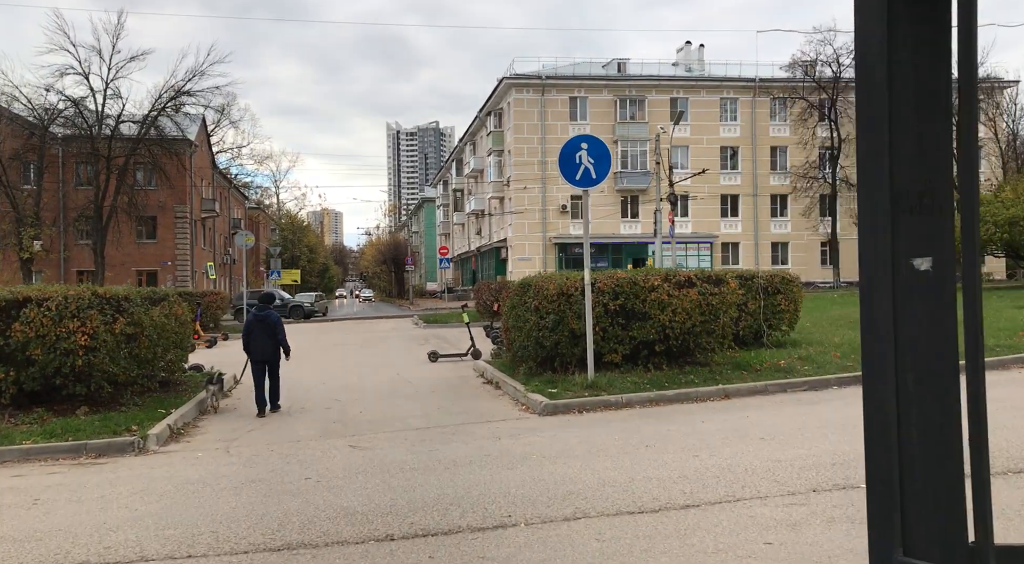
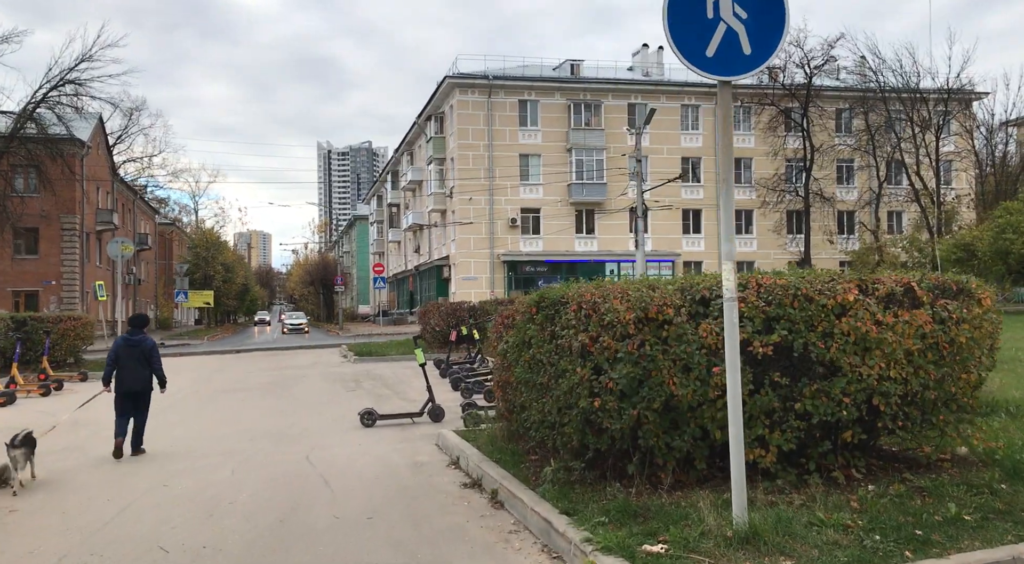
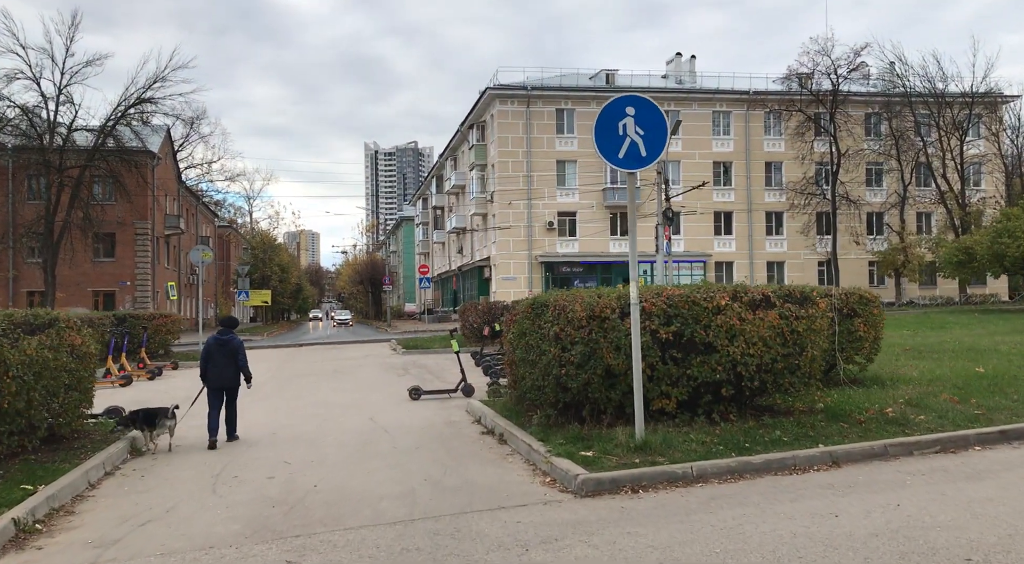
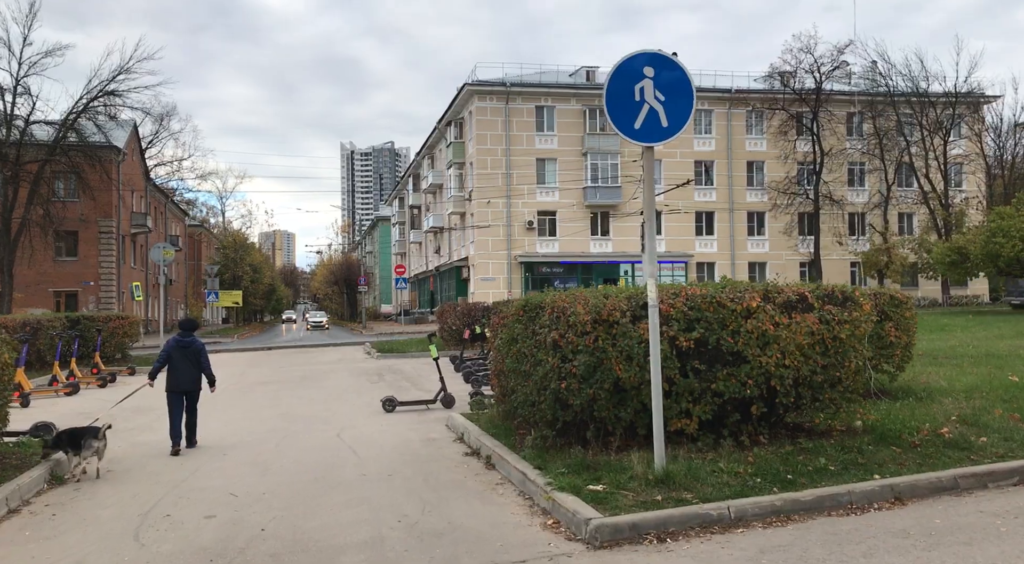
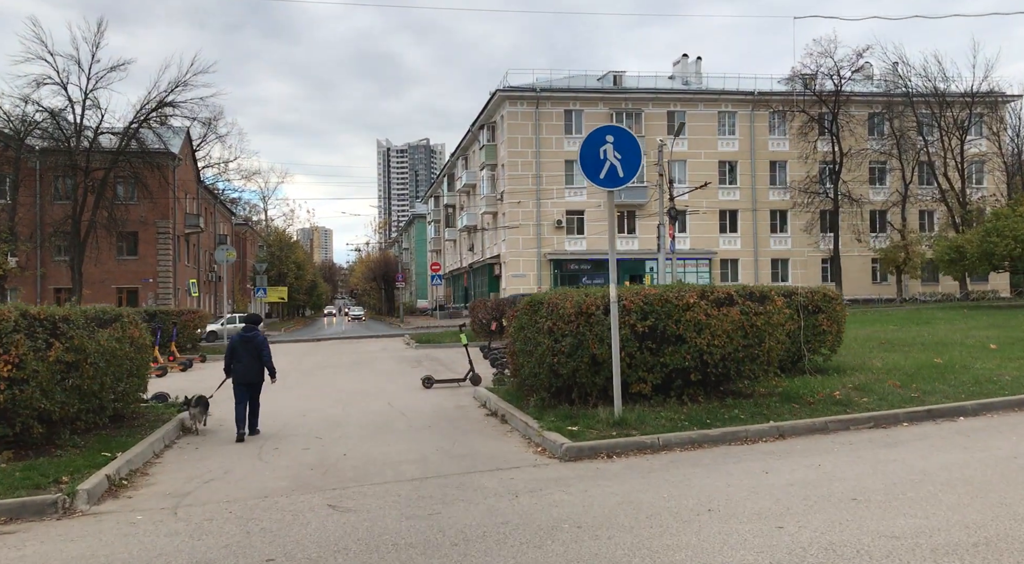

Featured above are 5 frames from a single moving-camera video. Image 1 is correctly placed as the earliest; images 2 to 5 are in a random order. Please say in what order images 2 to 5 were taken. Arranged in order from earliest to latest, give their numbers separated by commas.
5, 3, 4, 2
